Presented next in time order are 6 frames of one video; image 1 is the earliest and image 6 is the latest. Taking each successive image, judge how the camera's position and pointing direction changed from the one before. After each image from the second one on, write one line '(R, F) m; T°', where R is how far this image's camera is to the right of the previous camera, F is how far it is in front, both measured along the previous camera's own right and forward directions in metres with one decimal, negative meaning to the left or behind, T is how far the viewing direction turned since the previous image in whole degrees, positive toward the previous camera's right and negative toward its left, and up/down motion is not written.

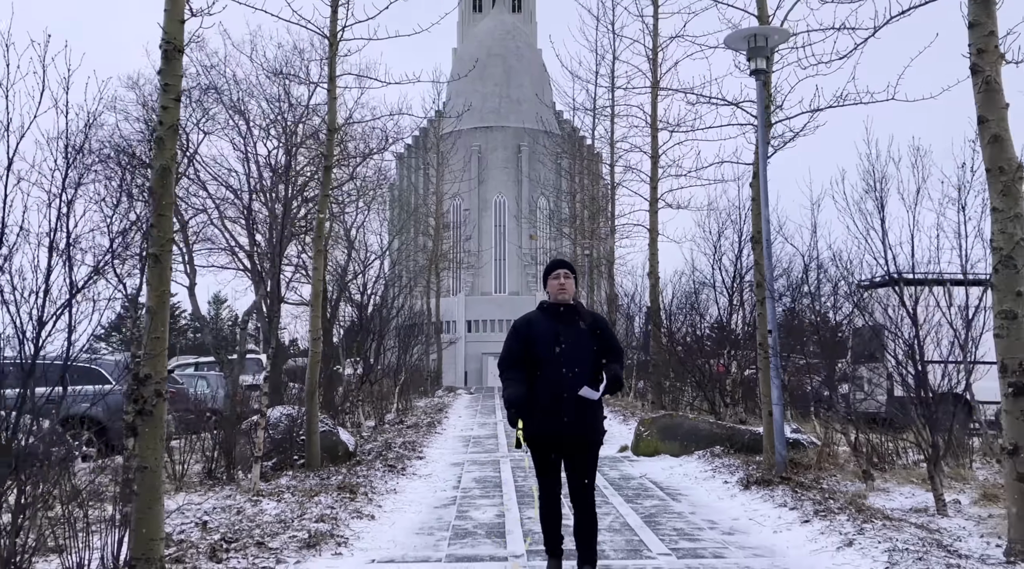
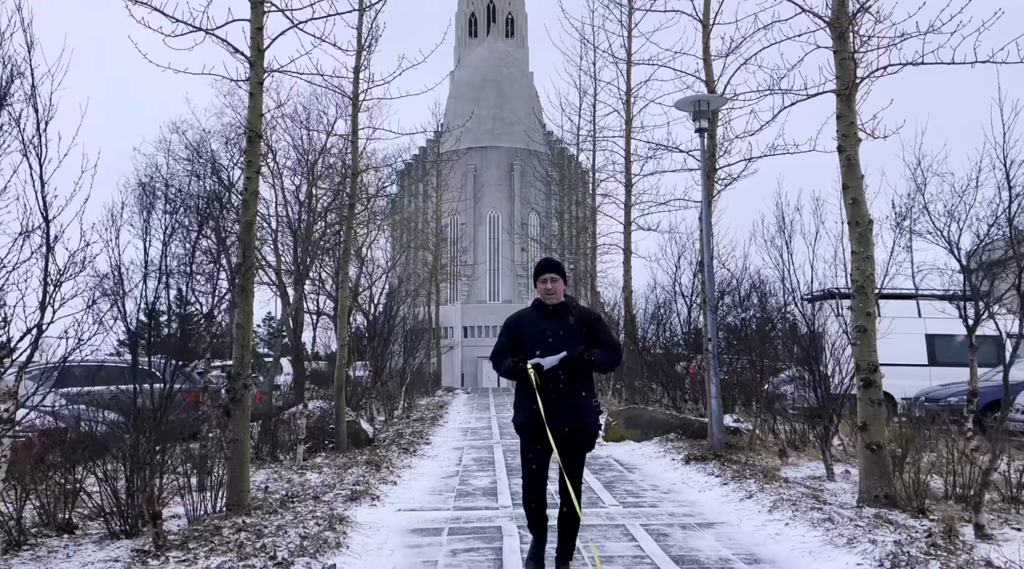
(0.0, -2.2) m; 0°
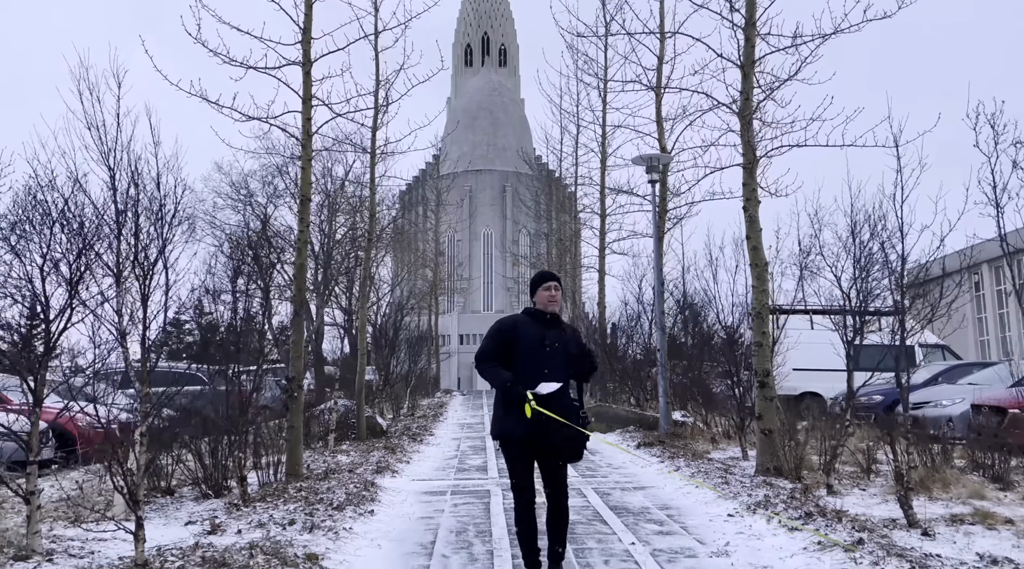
(+0.1, -2.7) m; 0°
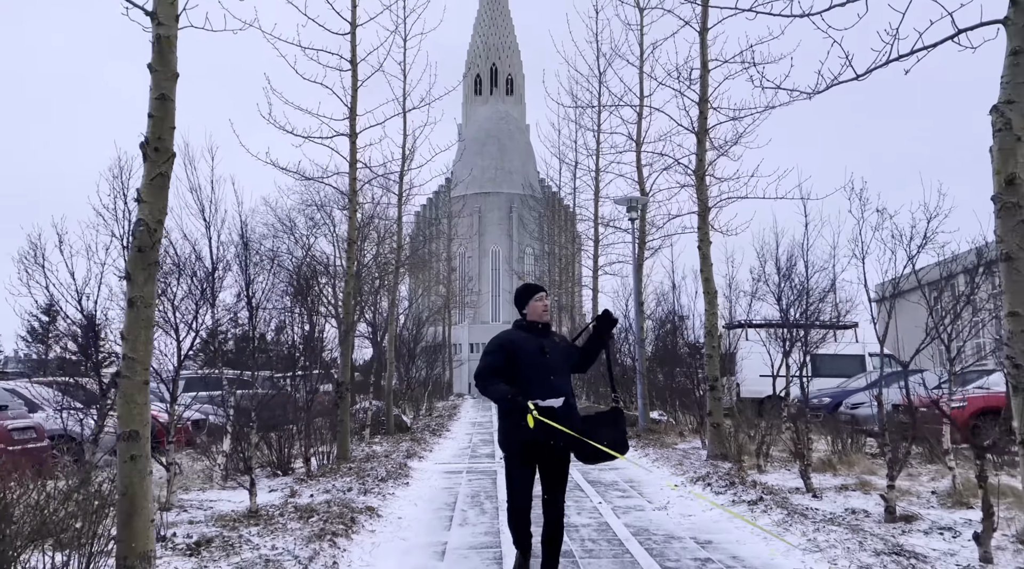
(+0.1, -2.9) m; -1°
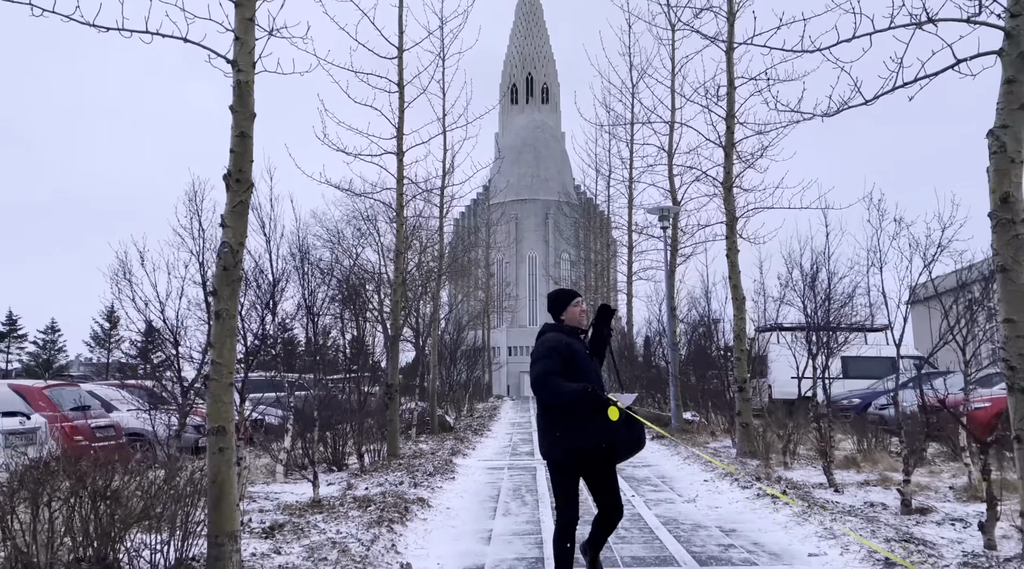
(0.0, -0.8) m; -2°
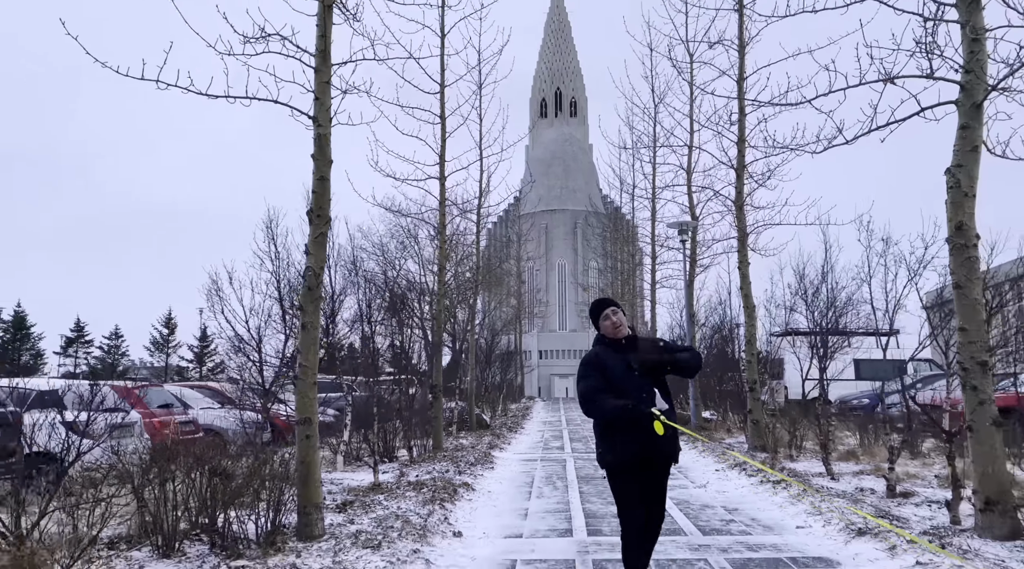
(0.0, -1.6) m; -2°
